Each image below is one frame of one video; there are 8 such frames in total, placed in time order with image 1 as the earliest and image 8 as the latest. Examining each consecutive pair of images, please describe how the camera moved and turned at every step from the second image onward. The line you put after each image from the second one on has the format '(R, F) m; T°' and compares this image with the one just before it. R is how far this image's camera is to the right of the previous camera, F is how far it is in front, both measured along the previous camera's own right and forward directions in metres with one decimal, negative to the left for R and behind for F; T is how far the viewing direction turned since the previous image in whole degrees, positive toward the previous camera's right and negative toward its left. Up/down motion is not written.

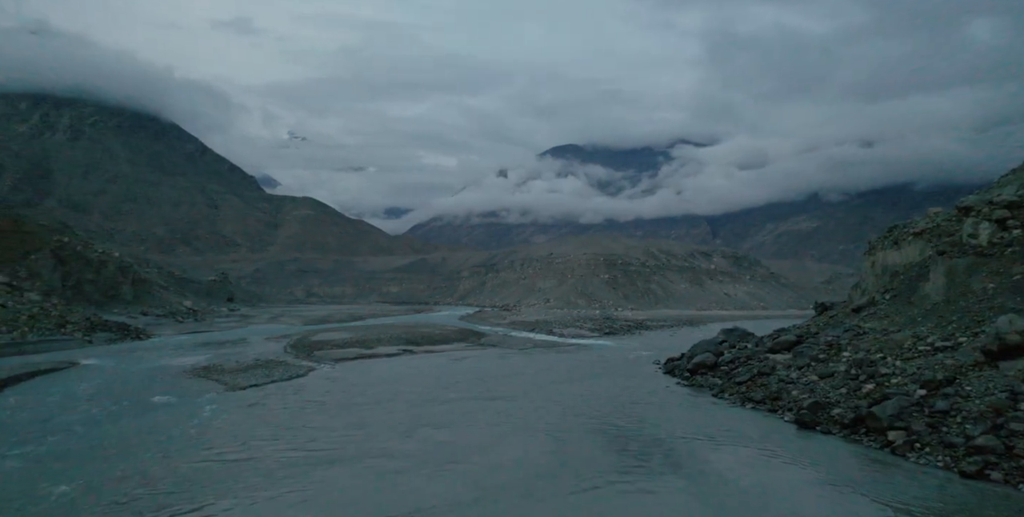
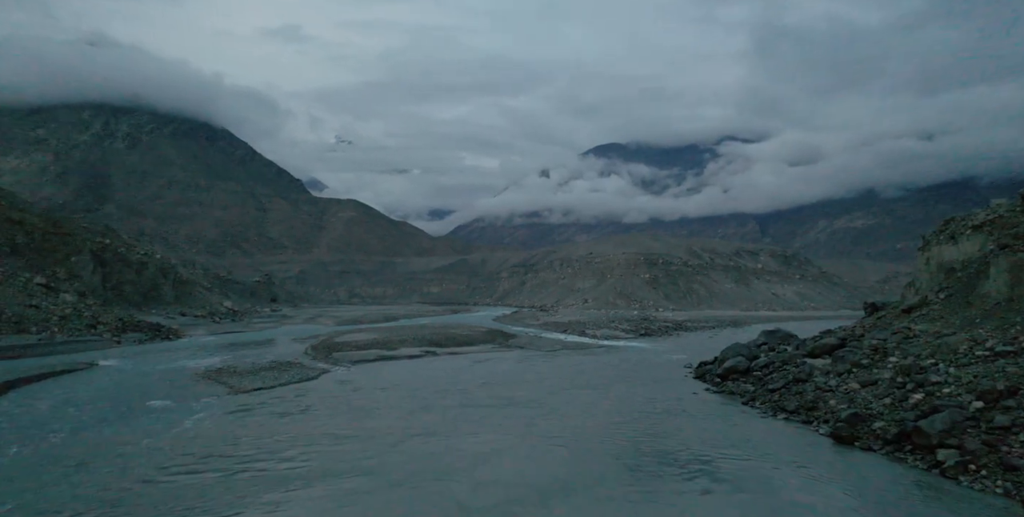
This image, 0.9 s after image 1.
(+1.0, +1.5) m; -4°
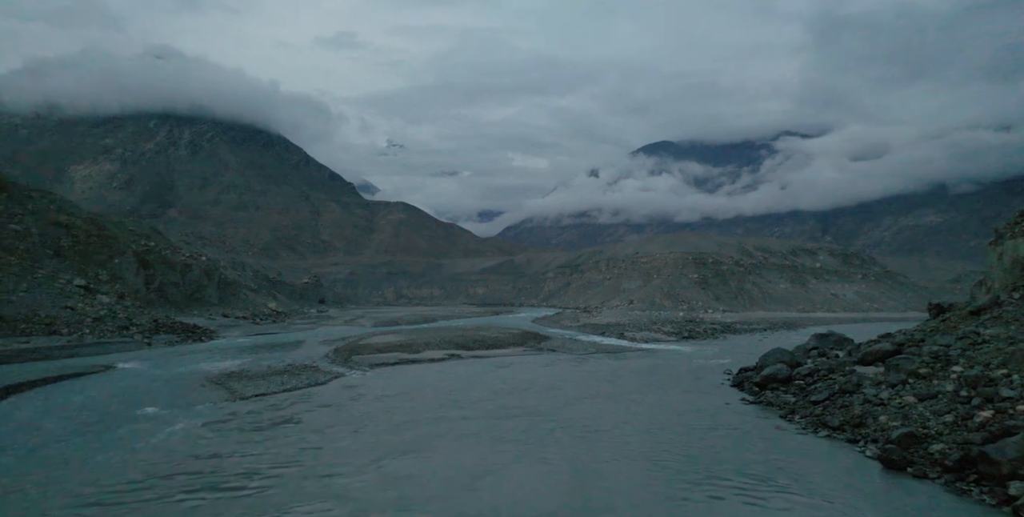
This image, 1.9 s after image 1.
(+1.2, +1.9) m; -4°
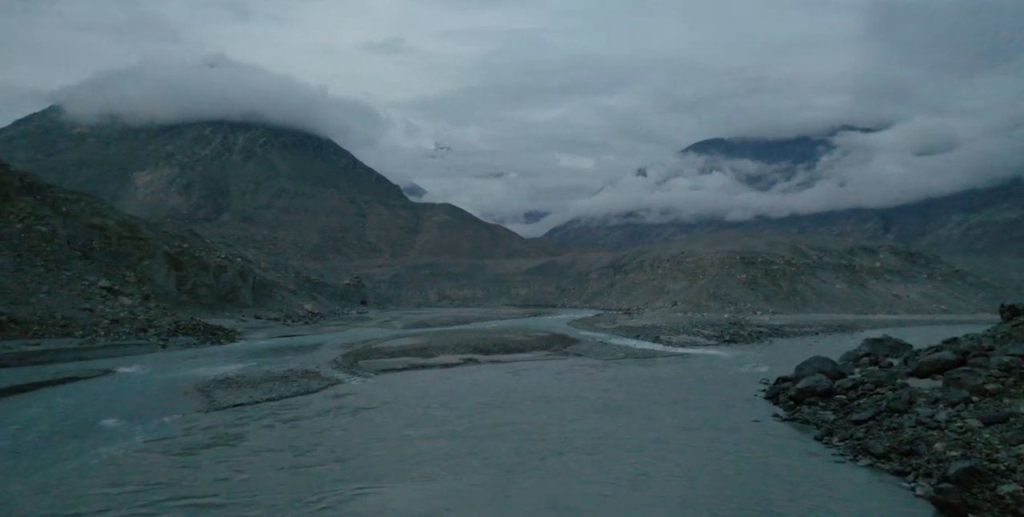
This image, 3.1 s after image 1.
(+1.5, +2.4) m; -4°
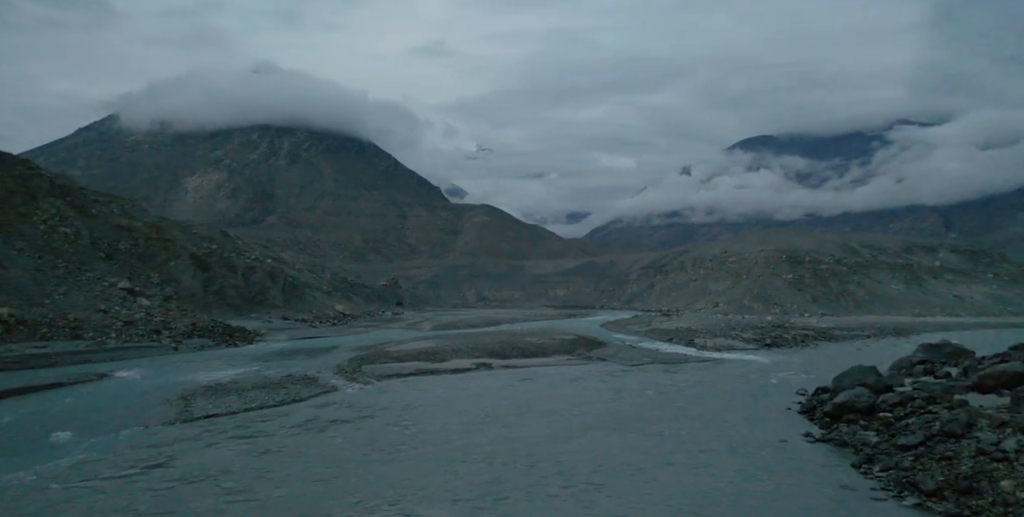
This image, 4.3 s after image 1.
(+1.3, +2.2) m; -4°
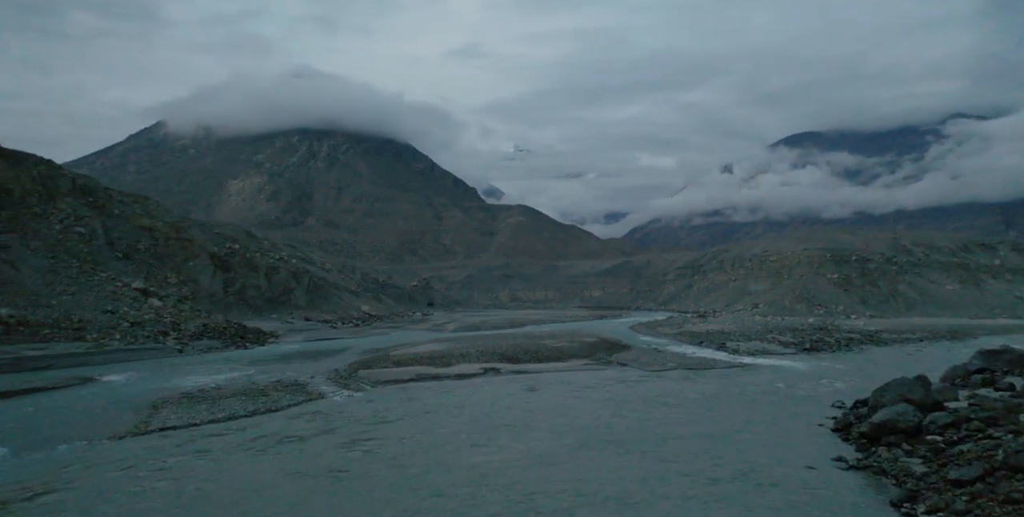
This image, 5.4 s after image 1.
(+1.3, +2.3) m; -3°
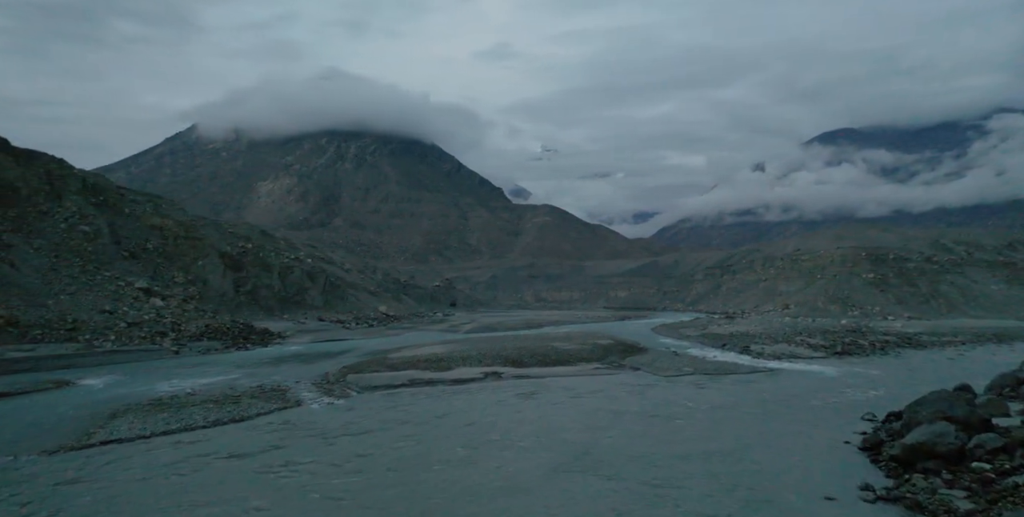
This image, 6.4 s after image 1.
(+1.1, +2.0) m; -2°
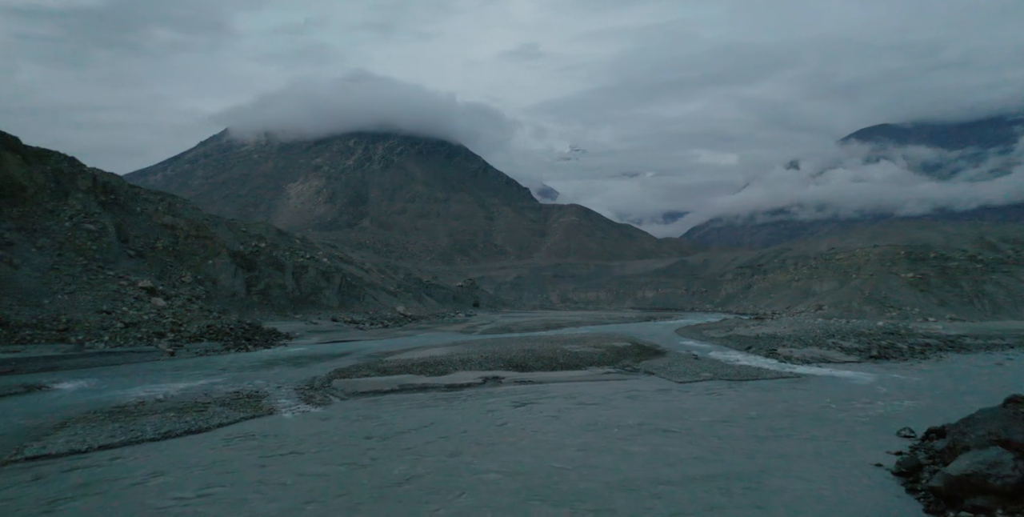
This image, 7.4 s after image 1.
(+1.1, +2.0) m; -2°
